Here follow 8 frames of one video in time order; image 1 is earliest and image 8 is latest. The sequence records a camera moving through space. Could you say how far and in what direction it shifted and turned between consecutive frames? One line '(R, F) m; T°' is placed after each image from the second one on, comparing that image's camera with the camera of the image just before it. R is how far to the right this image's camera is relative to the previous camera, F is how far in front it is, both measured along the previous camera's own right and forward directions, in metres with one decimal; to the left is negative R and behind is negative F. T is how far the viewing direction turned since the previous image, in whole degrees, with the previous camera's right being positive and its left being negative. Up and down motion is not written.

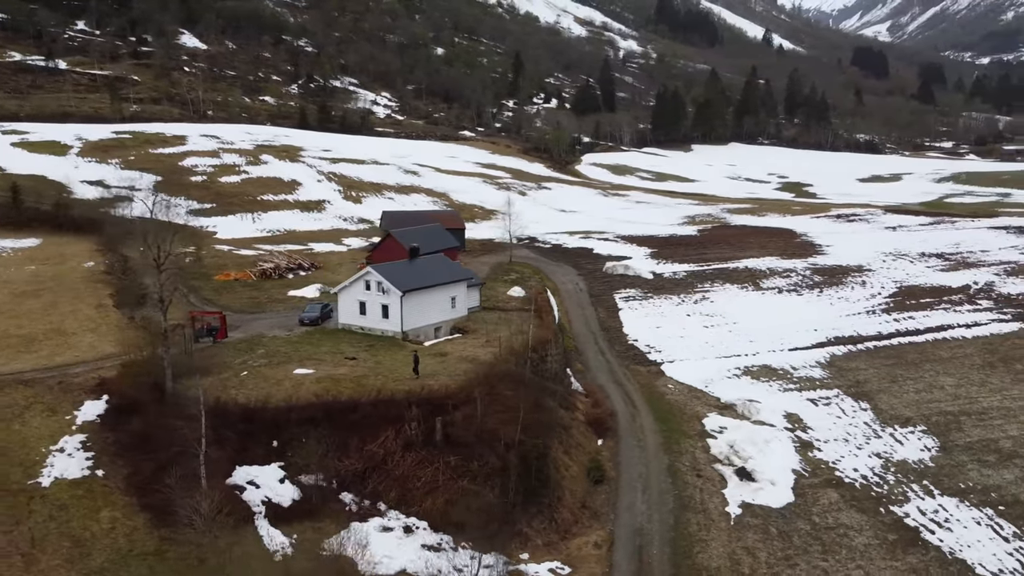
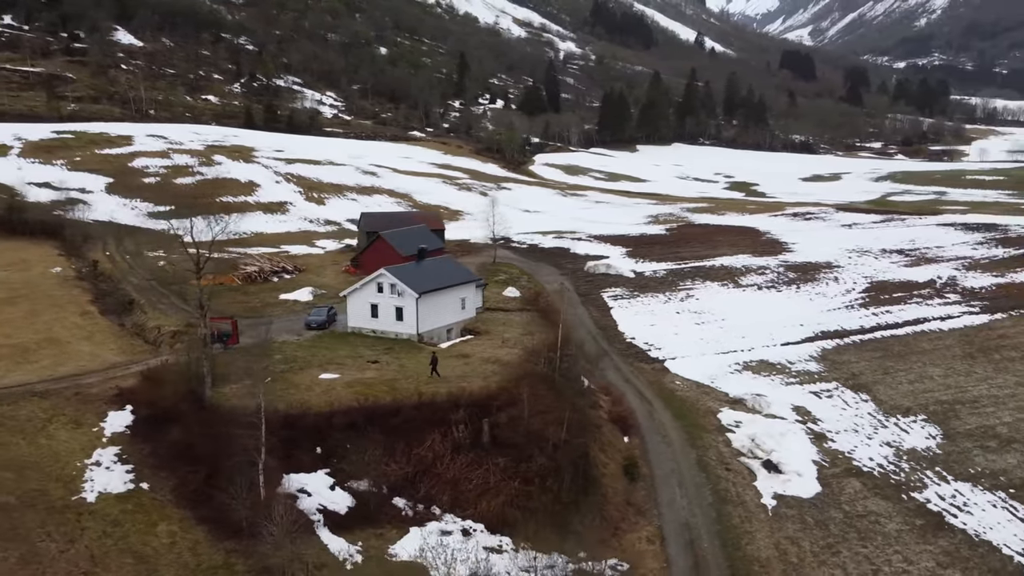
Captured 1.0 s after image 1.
(-2.6, +0.1) m; +4°
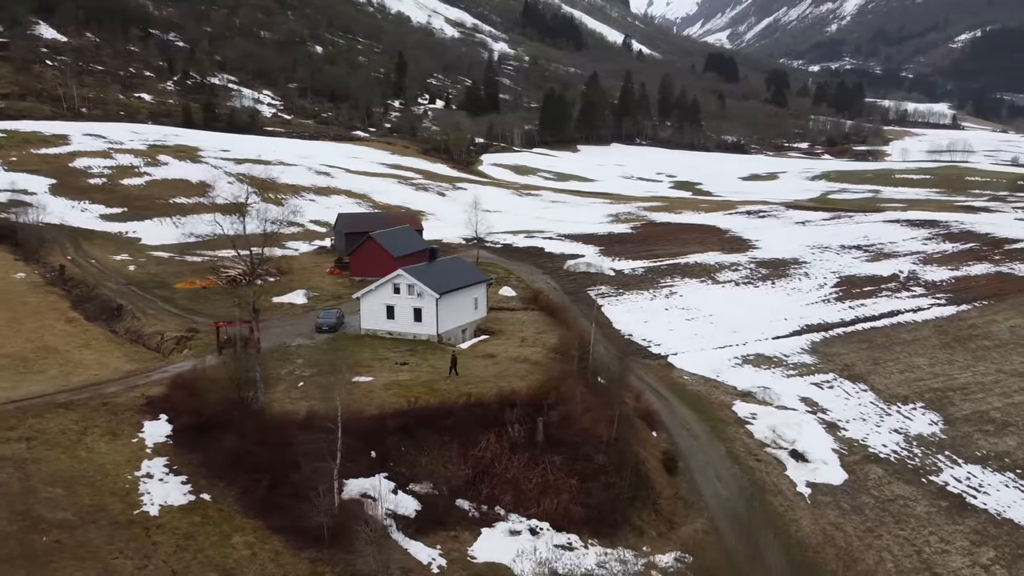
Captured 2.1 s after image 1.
(-2.8, +0.2) m; +5°
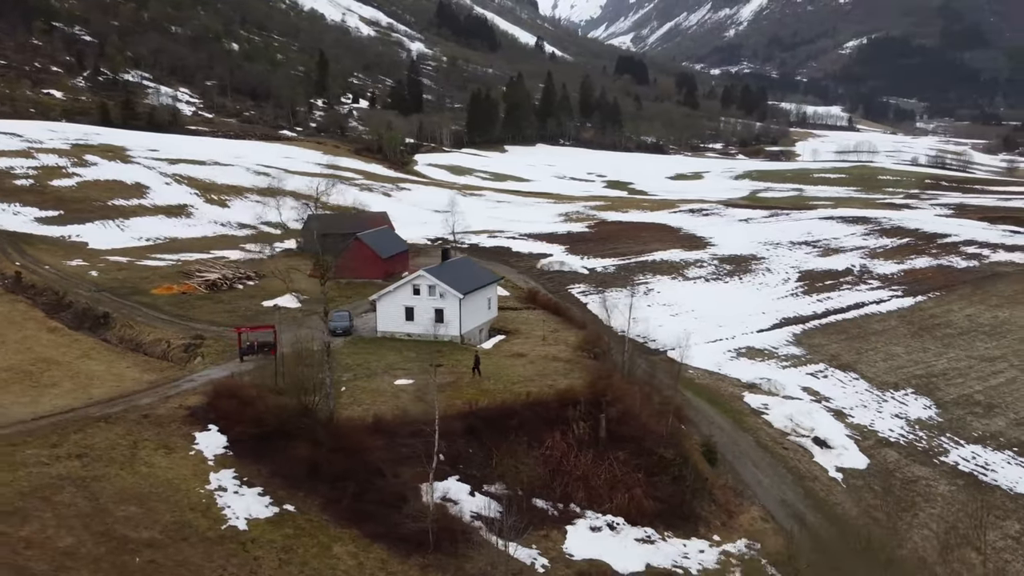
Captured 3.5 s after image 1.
(-3.4, +0.2) m; +6°
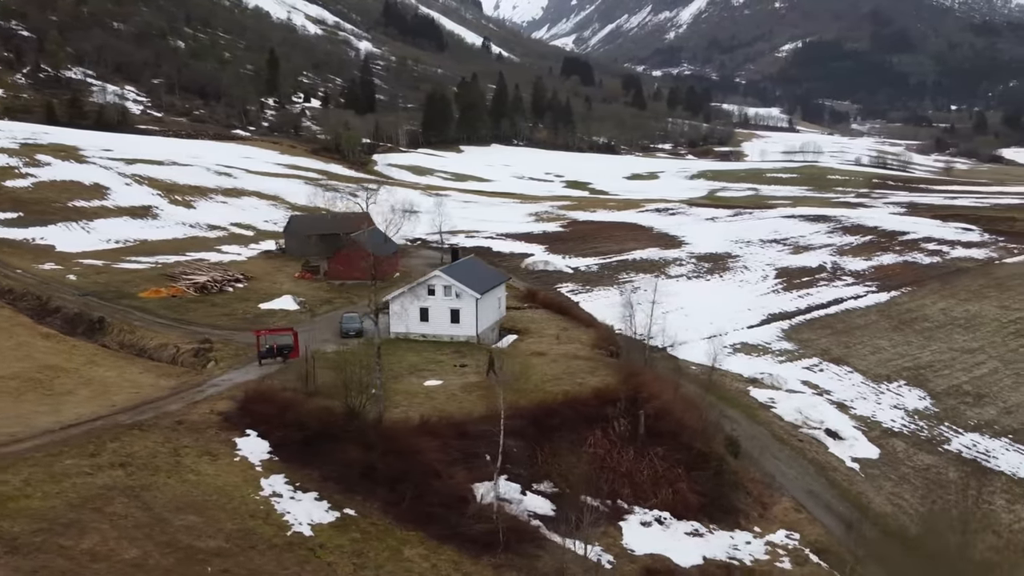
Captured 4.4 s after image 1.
(-2.1, +0.1) m; +4°
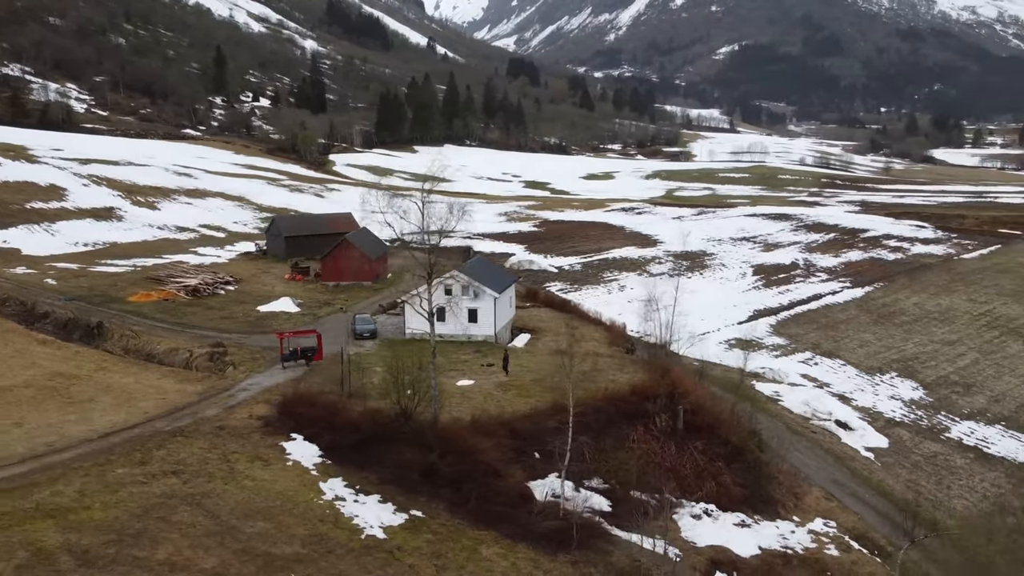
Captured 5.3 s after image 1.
(-2.2, 0.0) m; +4°
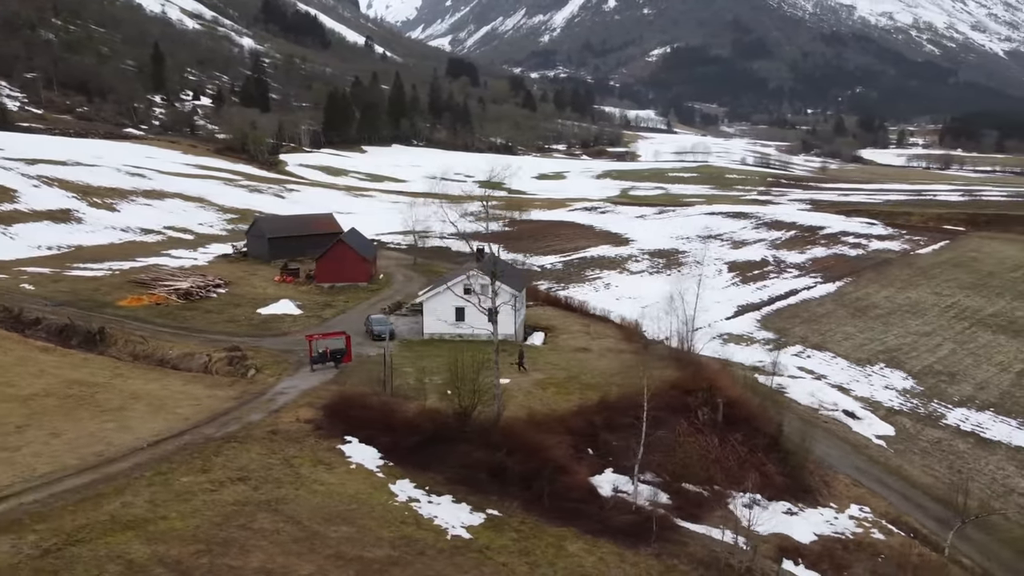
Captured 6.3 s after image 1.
(-2.5, 0.0) m; +4°
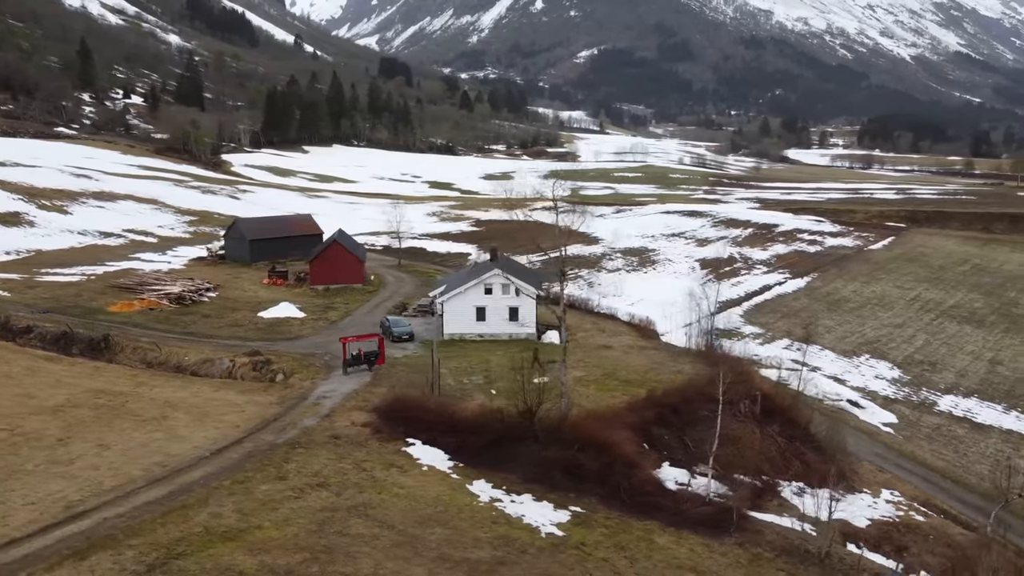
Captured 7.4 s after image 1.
(-2.7, 0.0) m; +4°
